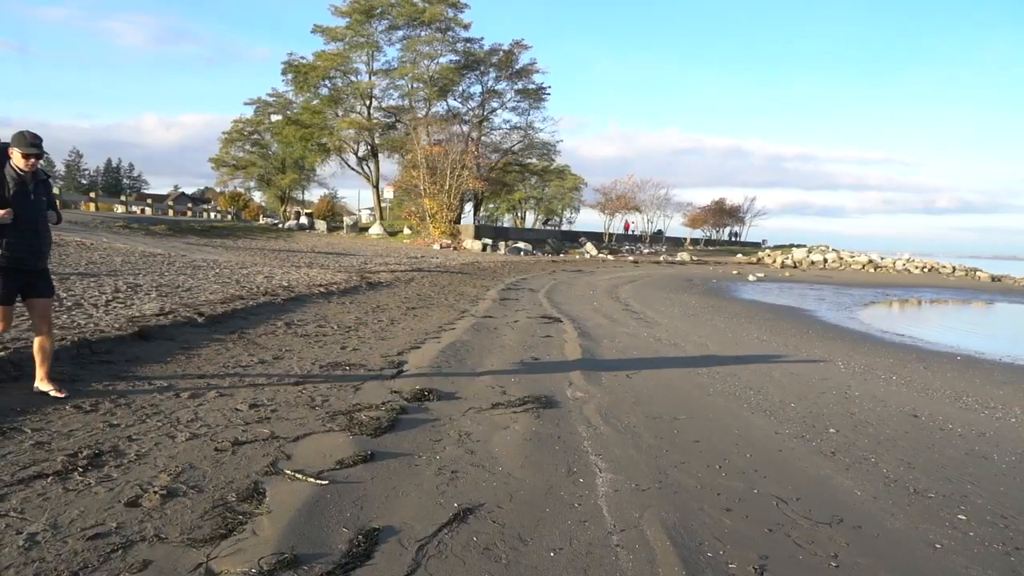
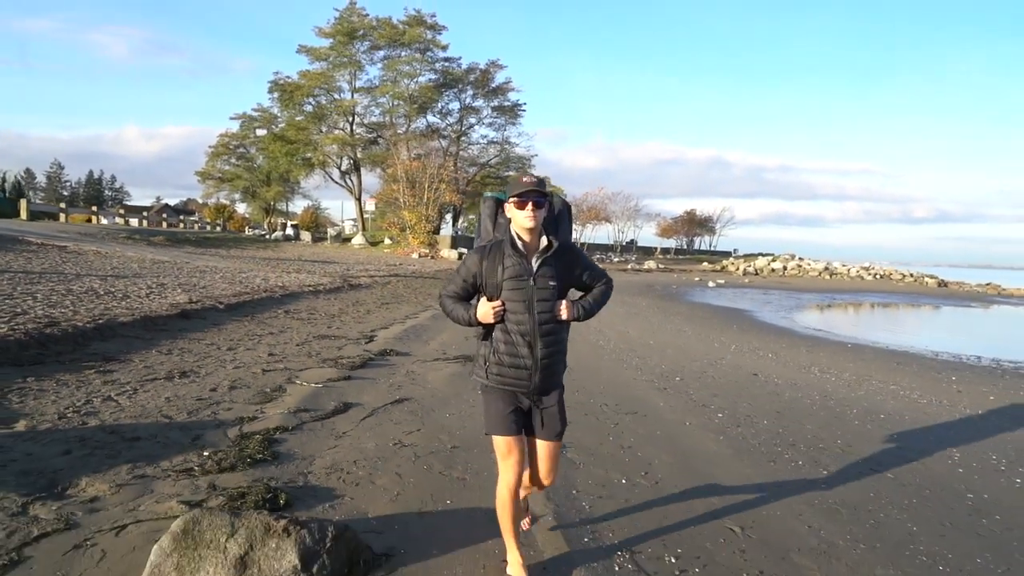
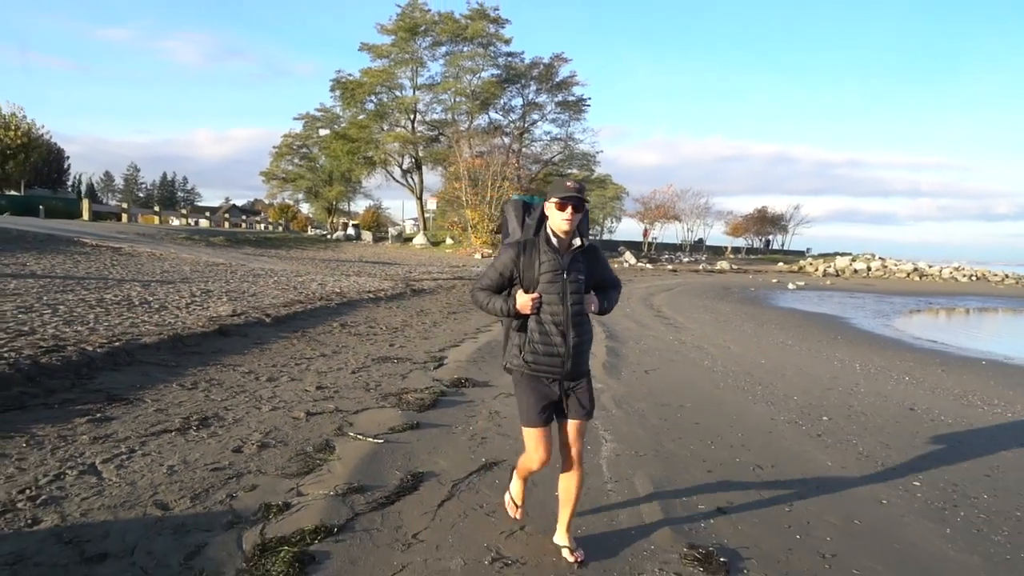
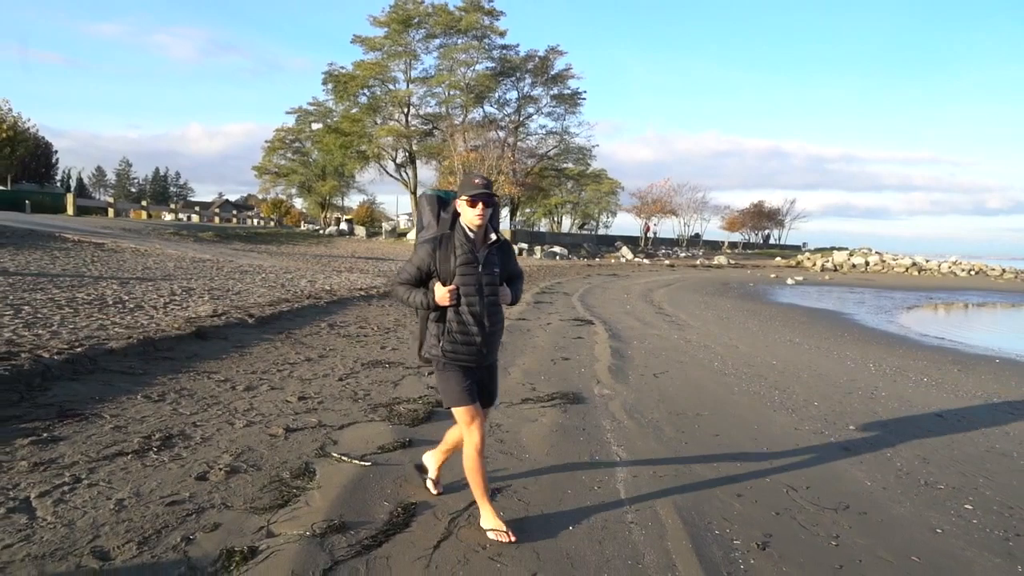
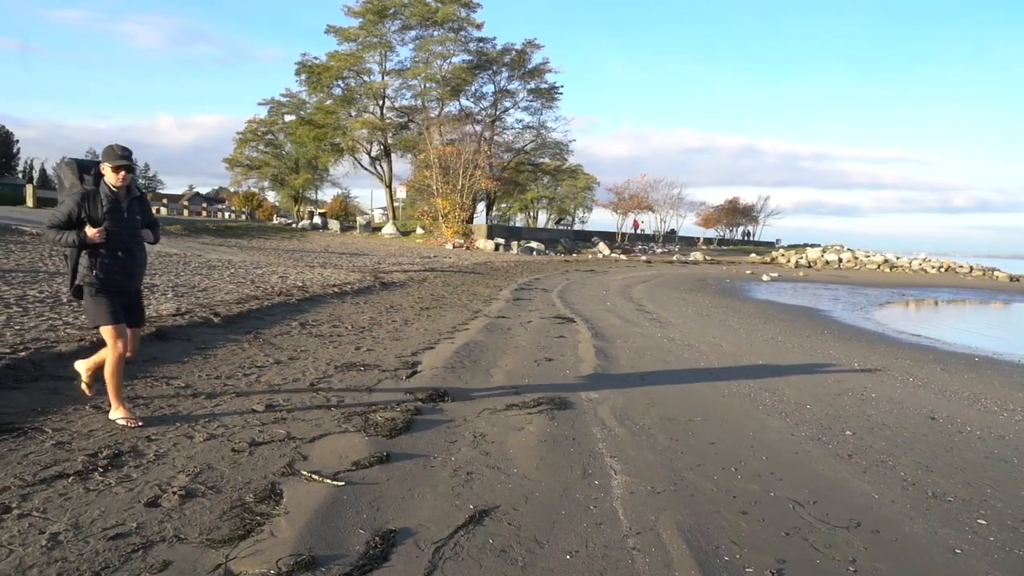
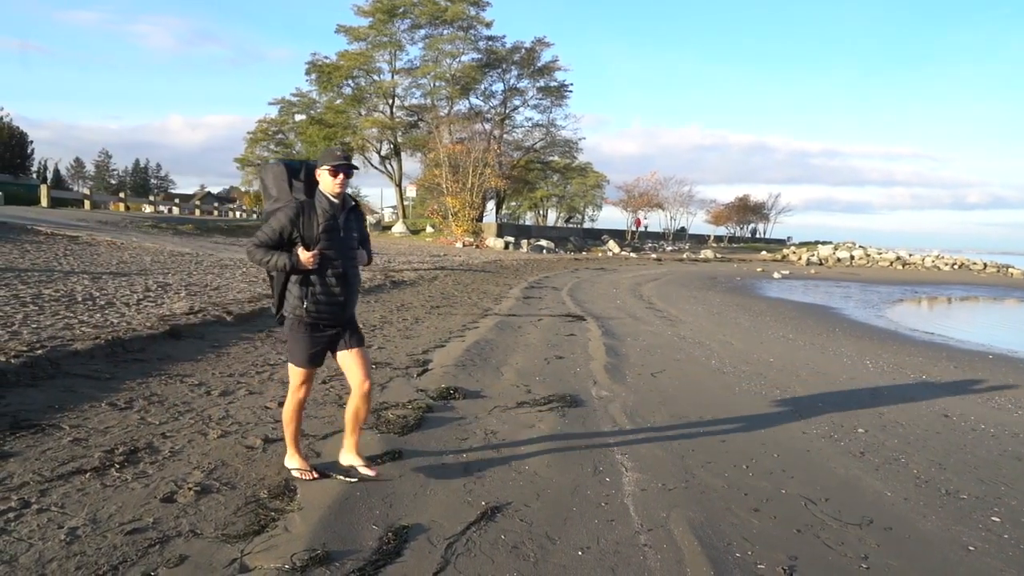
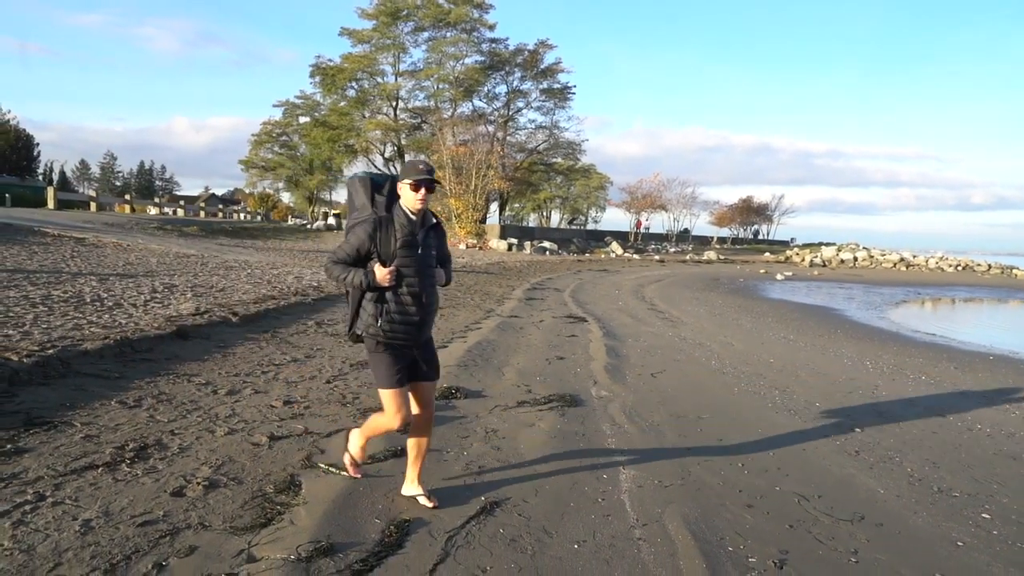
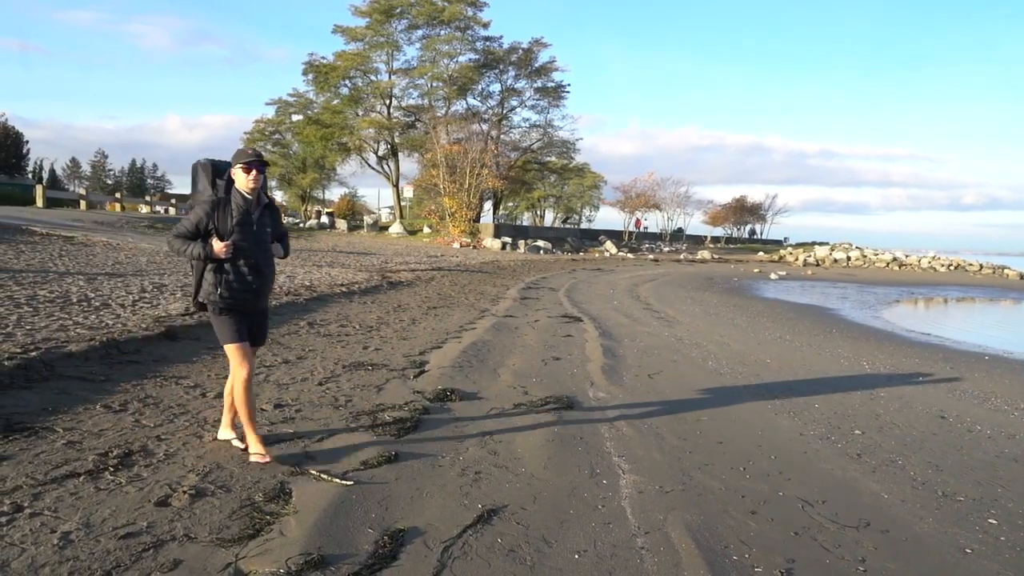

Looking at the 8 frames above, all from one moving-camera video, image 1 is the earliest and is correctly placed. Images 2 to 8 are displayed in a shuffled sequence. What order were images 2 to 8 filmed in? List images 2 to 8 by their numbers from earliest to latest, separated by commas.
5, 8, 6, 7, 4, 3, 2
